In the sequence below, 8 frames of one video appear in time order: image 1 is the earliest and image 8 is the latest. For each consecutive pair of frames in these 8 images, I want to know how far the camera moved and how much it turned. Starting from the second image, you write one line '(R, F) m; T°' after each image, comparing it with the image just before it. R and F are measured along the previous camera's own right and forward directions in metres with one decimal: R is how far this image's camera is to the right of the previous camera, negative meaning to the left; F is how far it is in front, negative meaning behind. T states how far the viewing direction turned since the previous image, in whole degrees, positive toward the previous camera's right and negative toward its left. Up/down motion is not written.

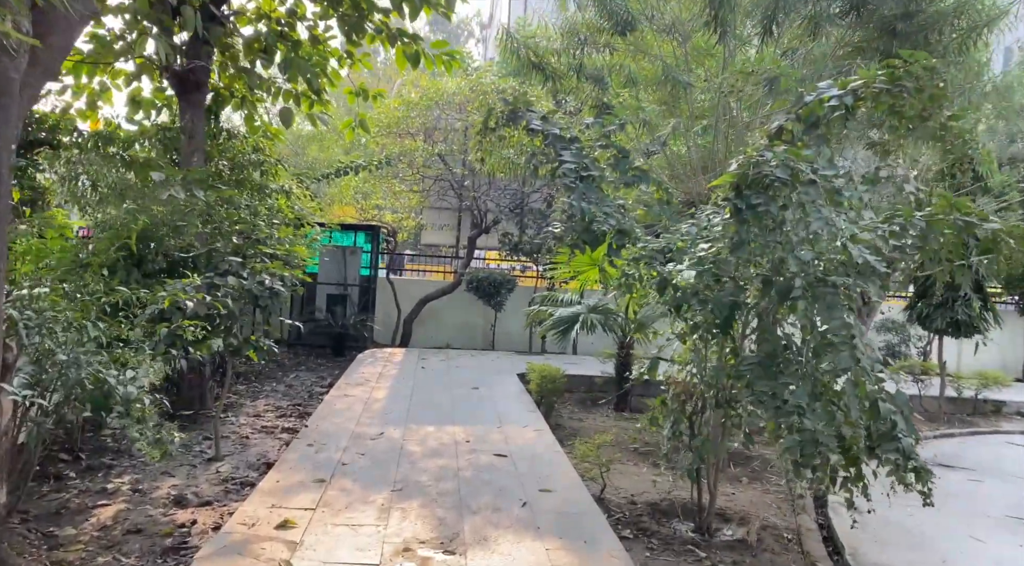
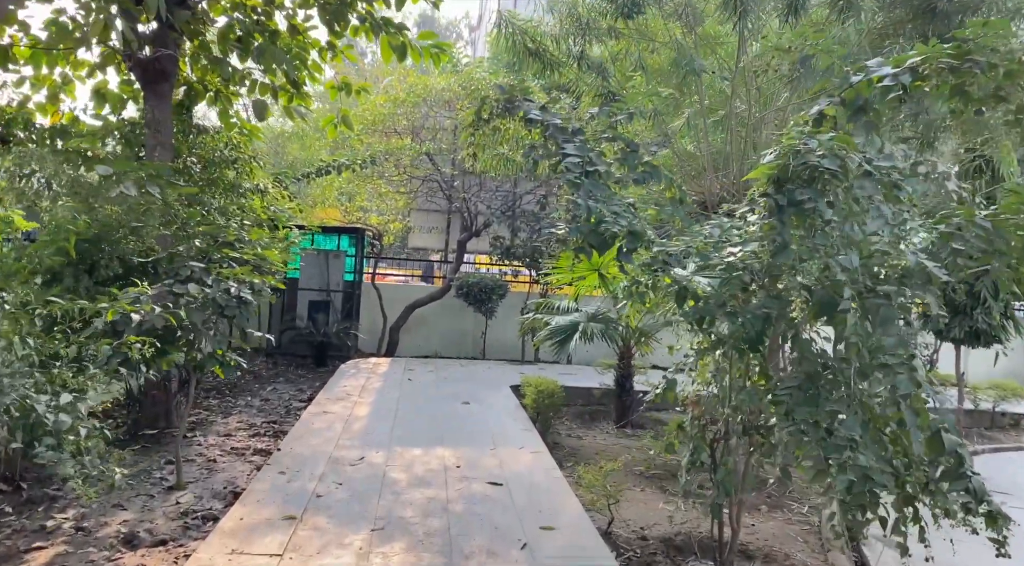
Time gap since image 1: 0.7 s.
(0.0, +0.4) m; +1°
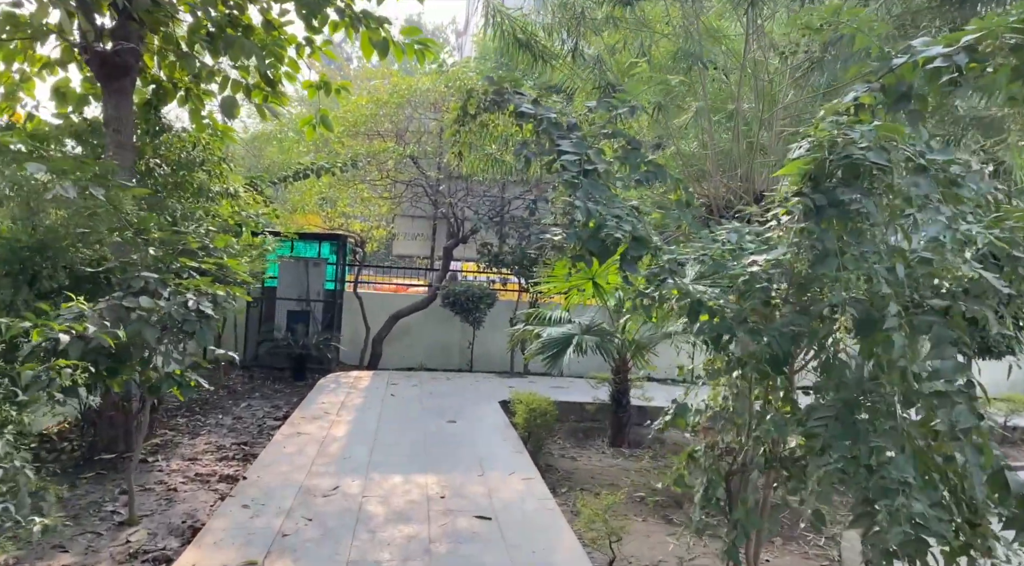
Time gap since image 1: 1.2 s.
(0.0, +0.4) m; +1°
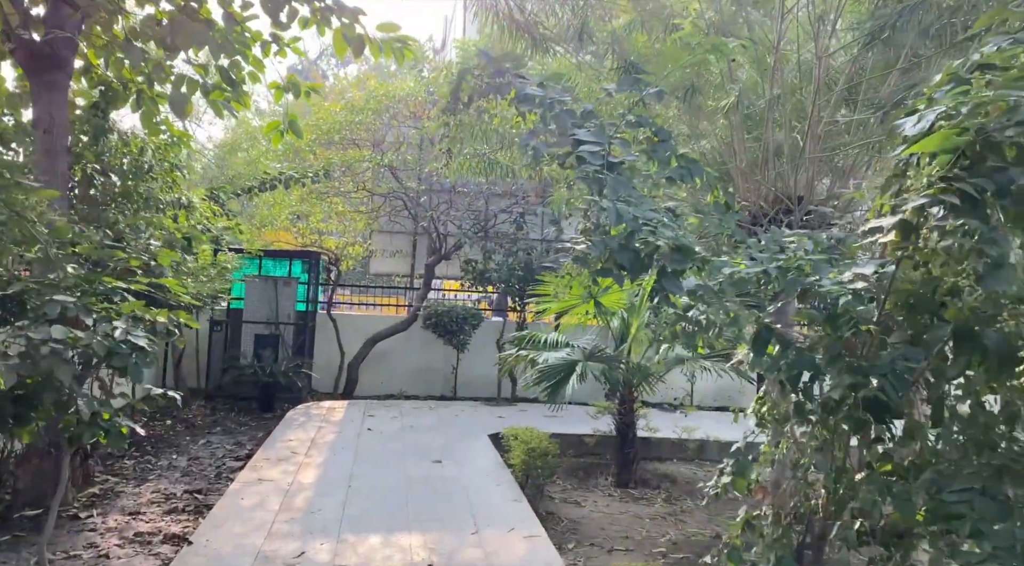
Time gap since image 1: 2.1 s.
(-0.1, +0.6) m; +2°
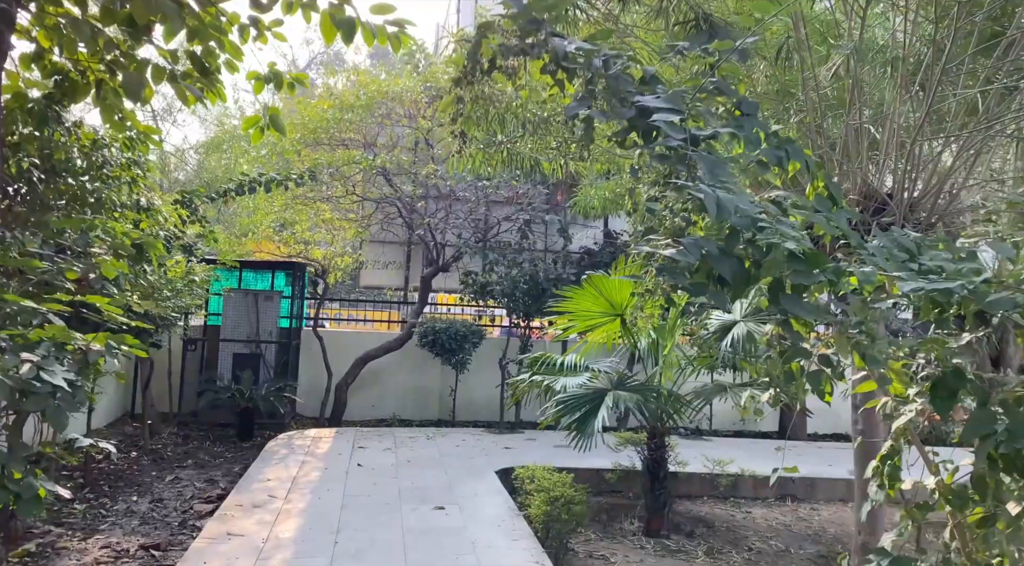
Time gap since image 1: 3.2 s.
(-0.1, +0.7) m; +1°
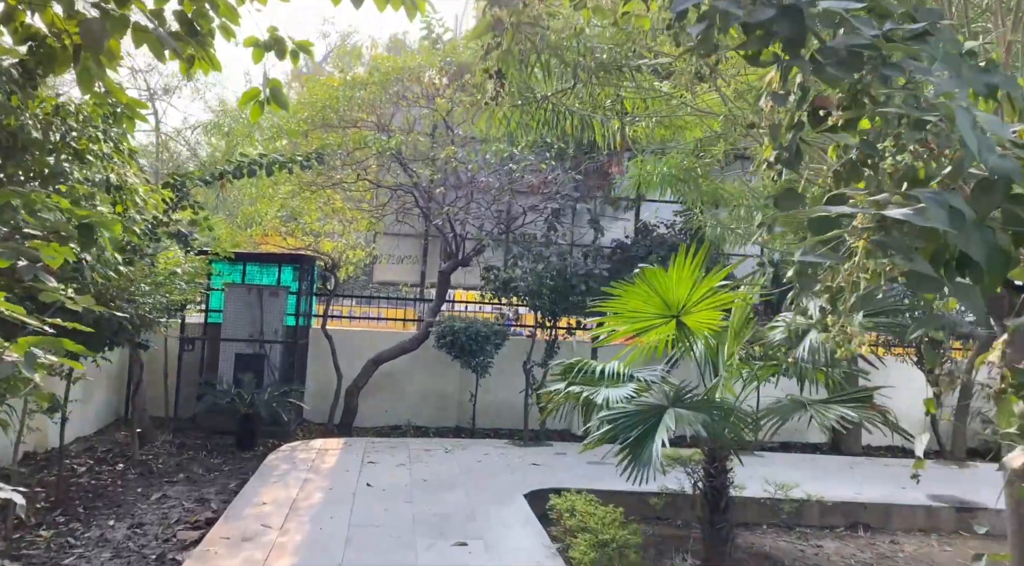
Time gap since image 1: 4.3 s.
(-0.1, +0.7) m; -1°
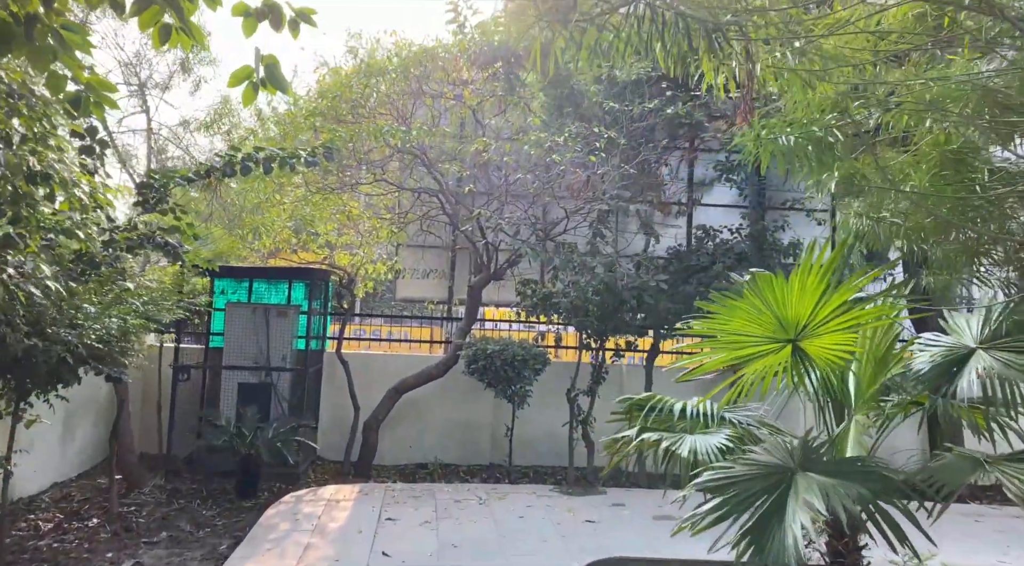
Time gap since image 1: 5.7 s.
(-0.1, +0.9) m; -2°
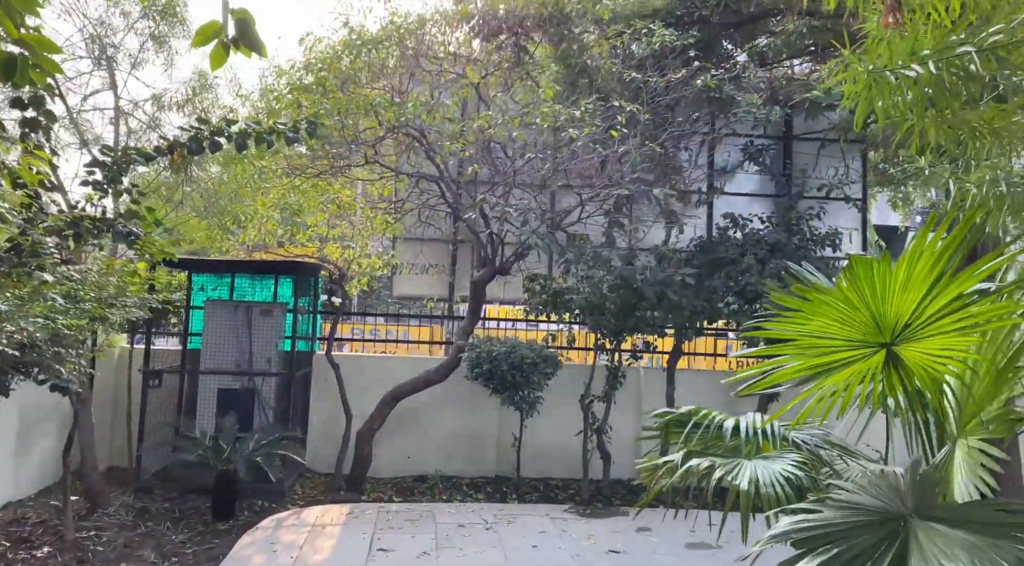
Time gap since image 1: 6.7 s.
(0.0, +0.6) m; 0°
